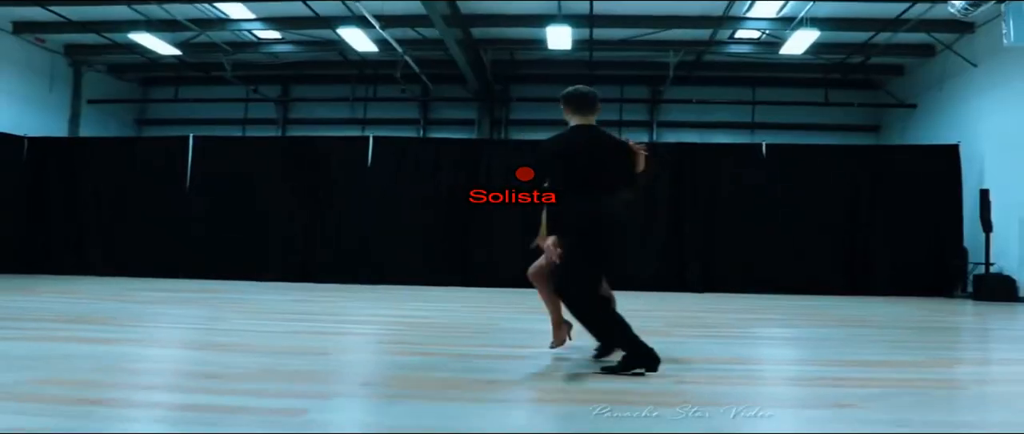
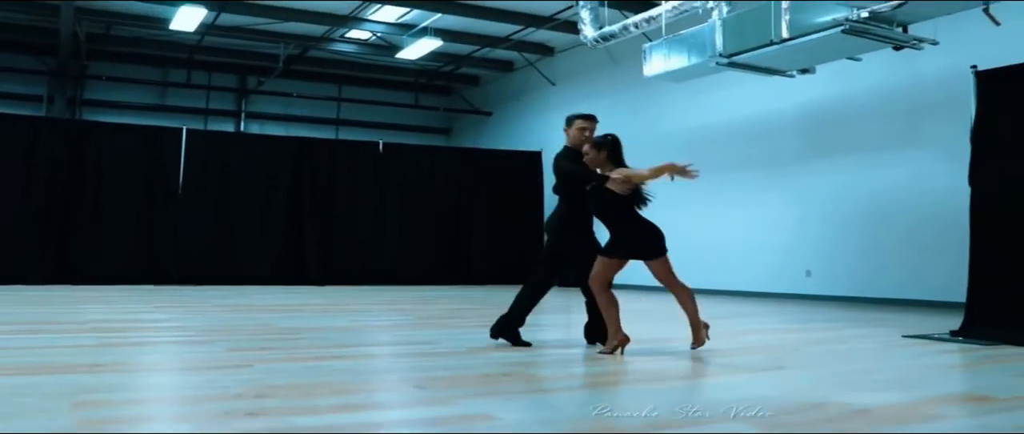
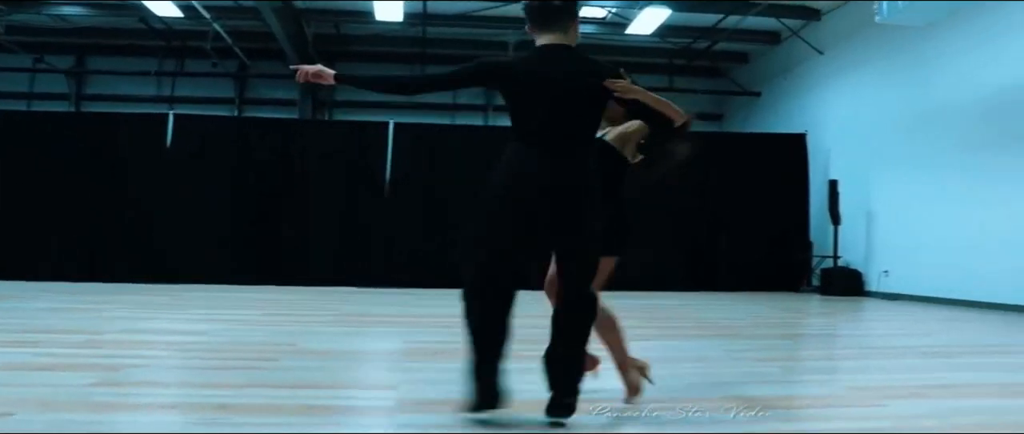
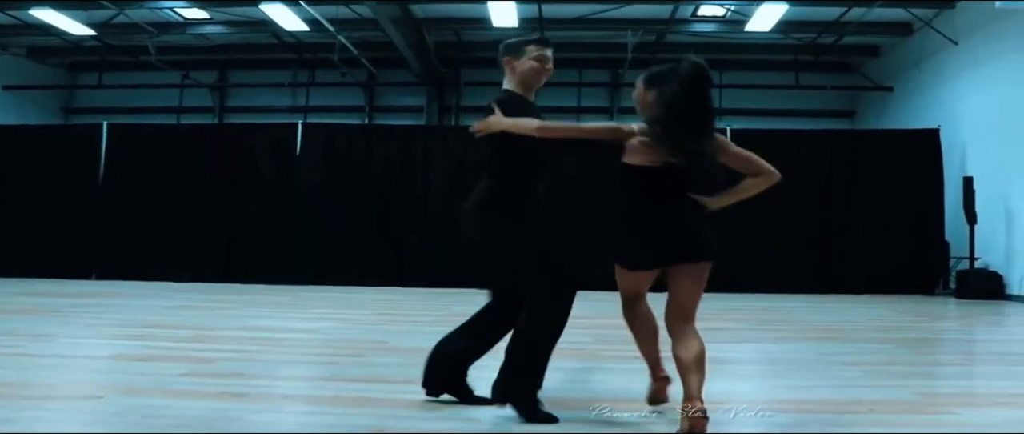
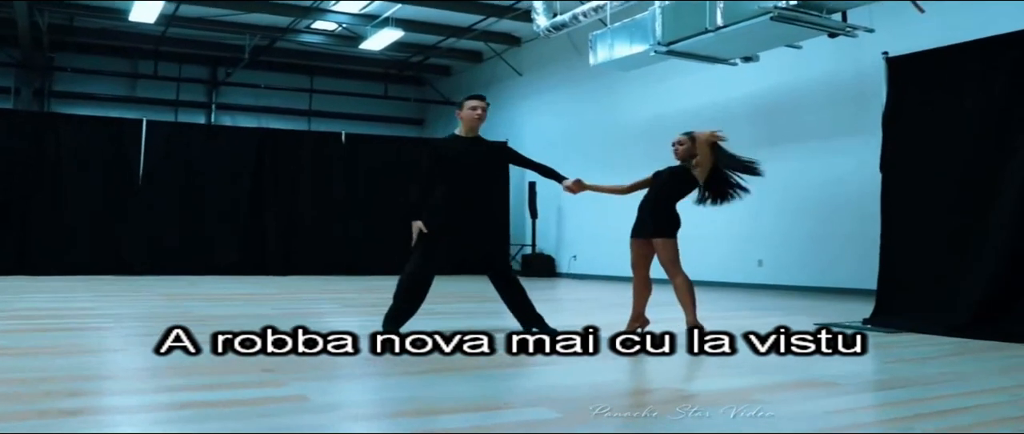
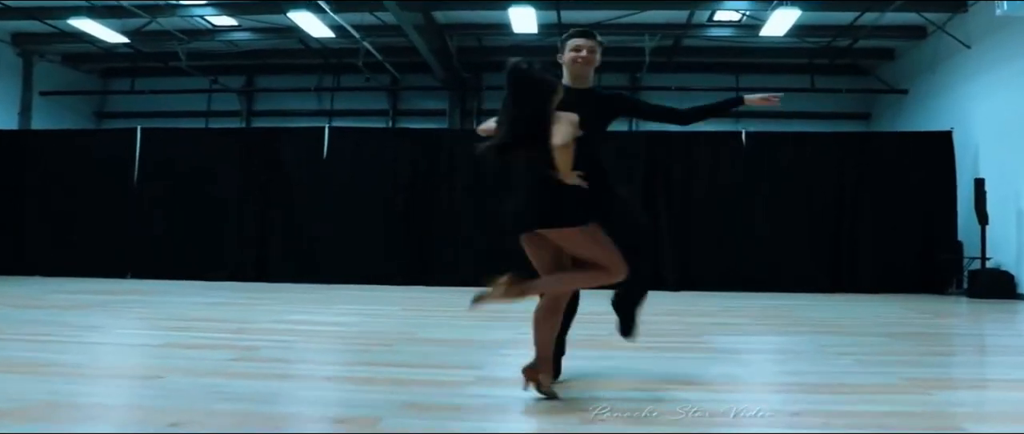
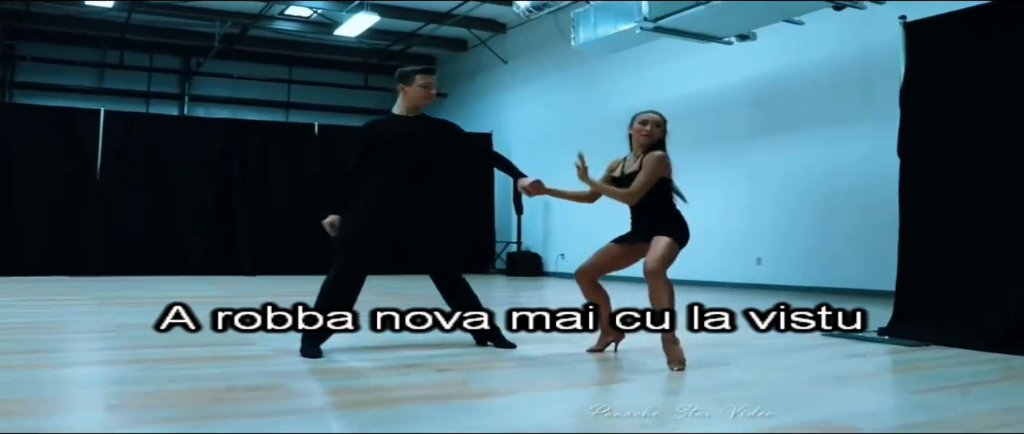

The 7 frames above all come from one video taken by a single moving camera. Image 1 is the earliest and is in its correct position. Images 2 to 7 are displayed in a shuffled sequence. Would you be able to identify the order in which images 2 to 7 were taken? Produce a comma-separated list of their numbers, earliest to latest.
6, 4, 3, 2, 5, 7
